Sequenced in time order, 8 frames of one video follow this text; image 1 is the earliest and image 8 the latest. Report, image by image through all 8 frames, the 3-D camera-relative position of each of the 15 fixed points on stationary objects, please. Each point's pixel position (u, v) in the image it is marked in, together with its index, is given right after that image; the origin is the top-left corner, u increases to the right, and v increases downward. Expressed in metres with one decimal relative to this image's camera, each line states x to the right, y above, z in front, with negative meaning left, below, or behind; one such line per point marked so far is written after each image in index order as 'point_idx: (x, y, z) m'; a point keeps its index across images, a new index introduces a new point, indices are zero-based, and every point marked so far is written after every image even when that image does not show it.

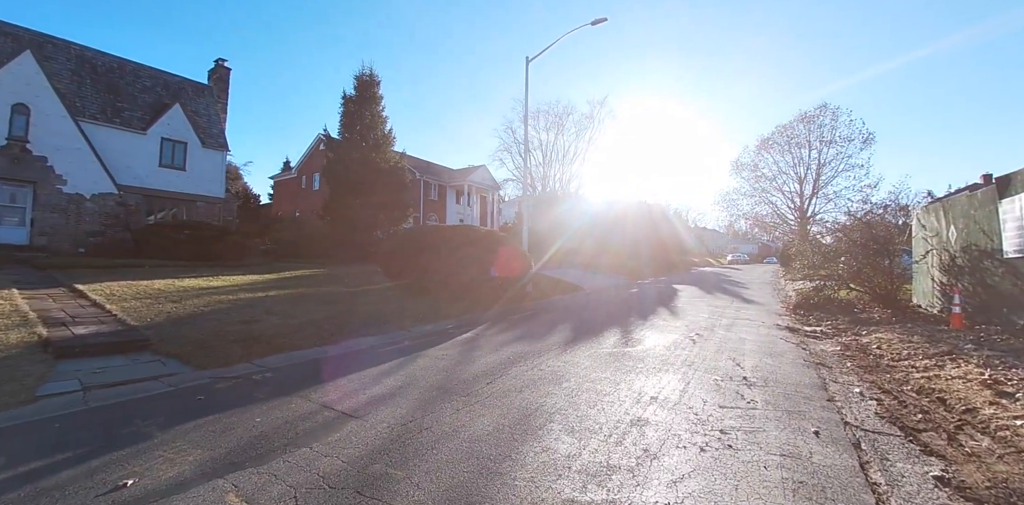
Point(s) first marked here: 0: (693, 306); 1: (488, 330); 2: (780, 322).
0: (+4.7, -1.4, +10.8) m
1: (-0.5, -1.5, +8.0) m
2: (+5.7, -1.5, +8.8) m
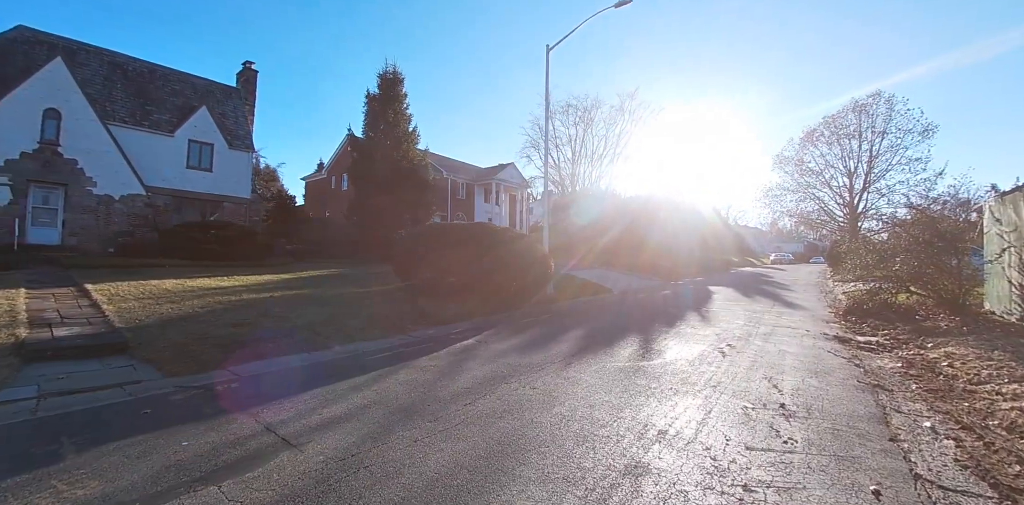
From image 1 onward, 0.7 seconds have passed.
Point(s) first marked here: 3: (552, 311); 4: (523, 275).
0: (+5.0, -1.3, +9.7) m
1: (-0.4, -1.5, +7.3) m
2: (+5.8, -1.4, +7.6) m
3: (+1.5, -1.9, +13.1) m
4: (+0.5, -0.8, +13.3) m
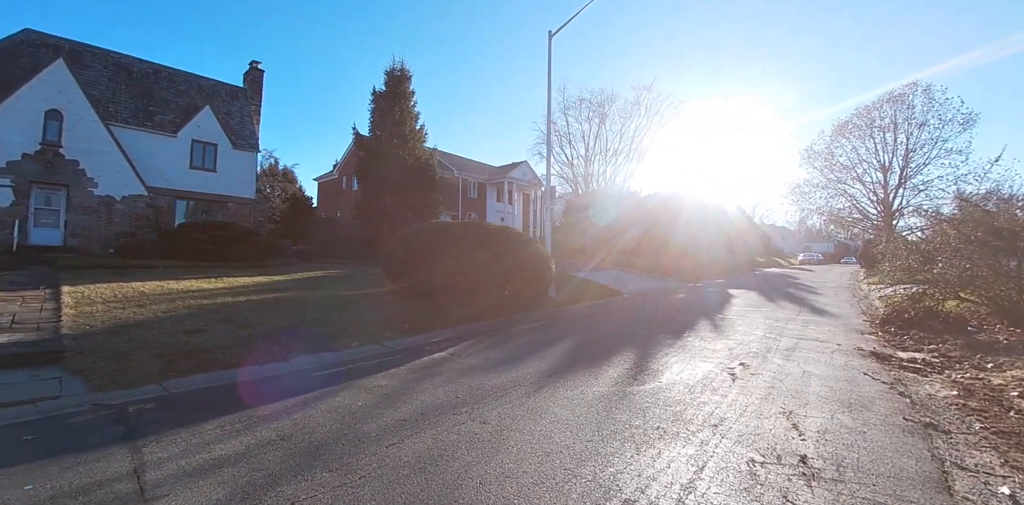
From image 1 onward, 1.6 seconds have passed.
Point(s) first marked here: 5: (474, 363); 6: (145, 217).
0: (+4.8, -1.4, +8.6) m
1: (-0.7, -1.5, +6.5) m
2: (+5.5, -1.4, +6.5) m
3: (+1.4, -1.9, +12.2) m
4: (+0.5, -0.8, +12.4) m
5: (-0.5, -1.5, +5.6) m
6: (-15.9, +1.5, +18.0) m
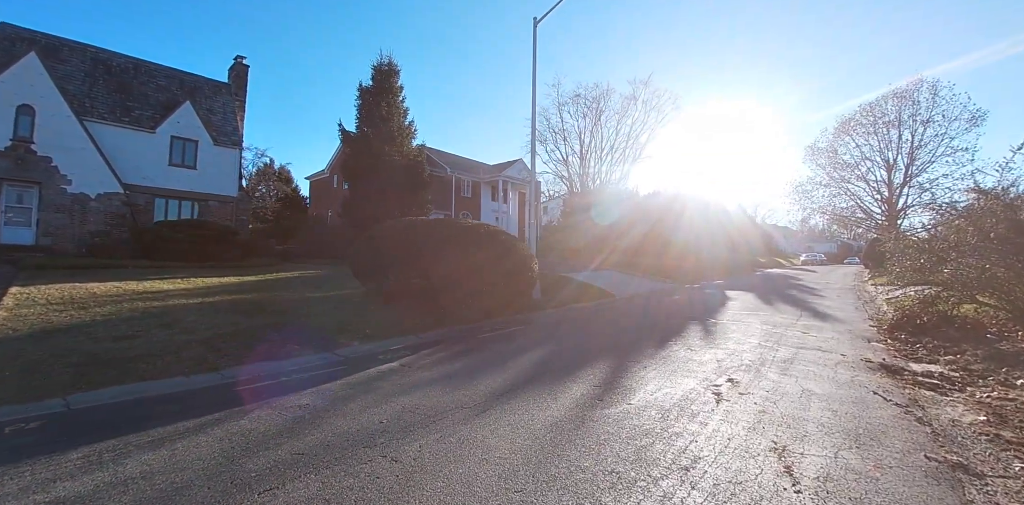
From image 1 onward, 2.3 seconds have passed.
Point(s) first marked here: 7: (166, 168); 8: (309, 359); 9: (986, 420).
0: (+4.3, -1.3, +7.8) m
1: (-1.3, -1.5, +5.8) m
2: (+4.9, -1.4, +5.7) m
3: (+1.0, -1.9, +11.4) m
4: (0.0, -0.8, +11.6) m
5: (-1.1, -1.5, +4.9) m
6: (-16.3, +1.5, +17.4) m
7: (-15.8, +3.9, +18.9) m
8: (-3.1, -1.6, +6.3) m
9: (+4.3, -1.5, +3.7) m
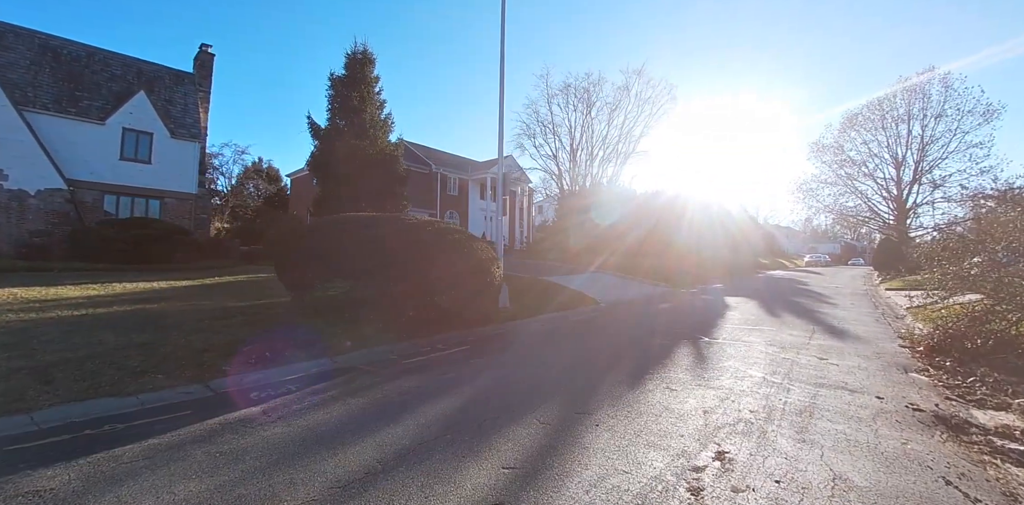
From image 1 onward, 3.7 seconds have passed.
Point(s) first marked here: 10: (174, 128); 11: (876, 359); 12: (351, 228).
0: (+3.4, -1.4, +6.3) m
1: (-2.1, -1.5, +4.2) m
2: (+4.1, -1.5, +4.2) m
3: (+0.1, -1.9, +9.9) m
4: (-0.9, -0.8, +10.1) m
5: (-1.9, -1.5, +3.4) m
6: (-17.2, +1.5, +15.9) m
7: (-16.6, +3.8, +17.5) m
8: (-4.0, -1.7, +4.8) m
9: (+3.4, -1.5, +2.2) m
10: (-15.2, +5.6, +18.8) m
11: (+4.9, -1.4, +5.6) m
12: (-3.6, +0.6, +9.3) m
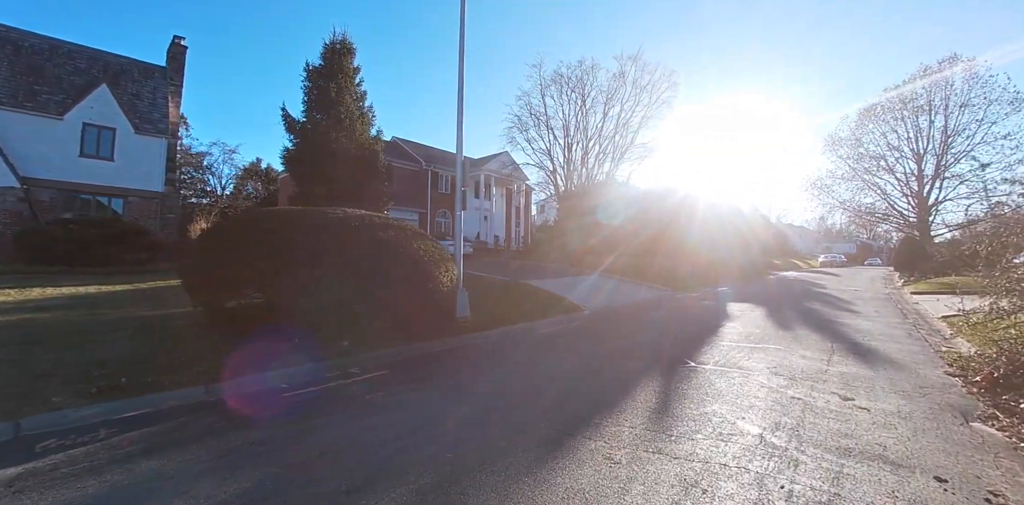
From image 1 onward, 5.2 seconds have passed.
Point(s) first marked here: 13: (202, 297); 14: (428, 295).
0: (+2.5, -1.4, +4.8) m
1: (-3.0, -1.5, +2.9) m
2: (+3.1, -1.4, +2.7) m
3: (-0.7, -1.9, +8.5) m
4: (-1.6, -0.8, +8.8) m
5: (-2.9, -1.5, +2.0) m
6: (-17.8, +1.4, +14.9) m
7: (-17.2, +3.7, +16.5) m
8: (-4.9, -1.7, +3.5) m
9: (+2.4, -1.5, +0.7) m
10: (-15.8, +5.5, +17.7) m
11: (+4.0, -1.4, +4.1) m
12: (-4.4, +0.5, +8.0) m
13: (-5.2, -0.8, +7.2) m
14: (-2.1, -0.6, +8.3) m
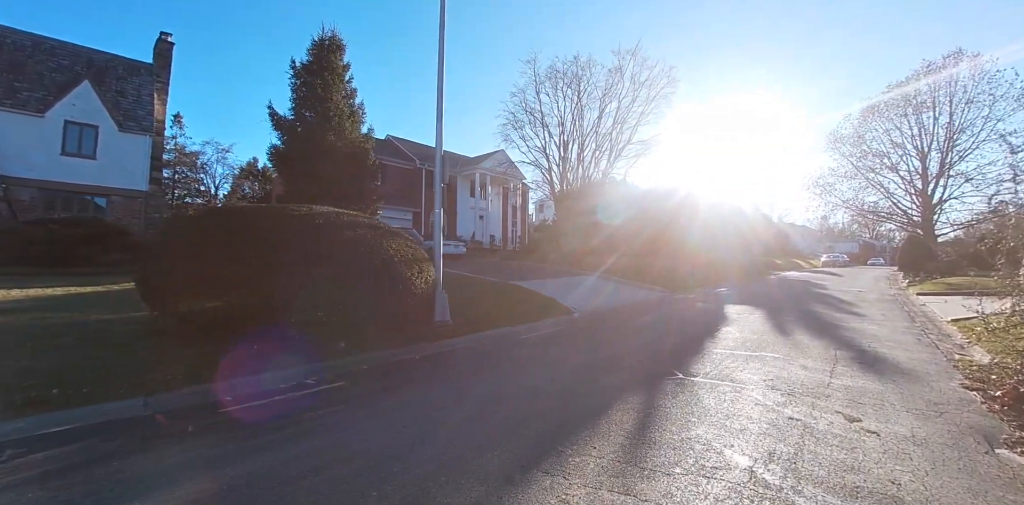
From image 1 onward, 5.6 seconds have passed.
0: (+2.2, -1.4, +4.4) m
1: (-3.4, -1.6, +2.4) m
2: (+2.8, -1.4, +2.2) m
3: (-1.0, -1.9, +8.0) m
4: (-2.0, -0.8, +8.3) m
5: (-3.2, -1.5, +1.5) m
6: (-18.1, +1.4, +14.5) m
7: (-17.5, +3.7, +16.1) m
8: (-5.2, -1.7, +3.1) m
9: (+2.1, -1.5, +0.2) m
10: (-16.1, +5.5, +17.3) m
11: (+3.7, -1.4, +3.7) m
12: (-4.7, +0.5, +7.5) m
13: (-5.5, -0.8, +6.8) m
14: (-2.4, -0.6, +7.9) m
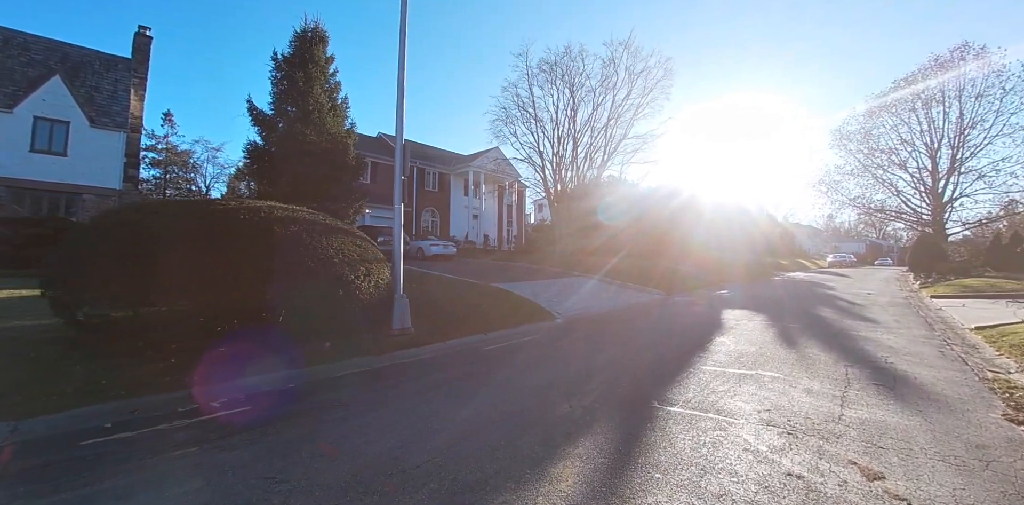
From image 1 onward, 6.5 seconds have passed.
0: (+1.6, -1.4, +3.5) m
1: (-4.0, -1.6, +1.6) m
2: (+2.2, -1.4, +1.4) m
3: (-1.5, -1.9, +7.2) m
4: (-2.5, -0.9, +7.5) m
5: (-3.8, -1.5, +0.7) m
6: (-18.6, +1.3, +13.9) m
7: (-18.0, +3.6, +15.4) m
8: (-5.8, -1.7, +2.3) m
9: (+1.5, -1.5, -0.6) m
10: (-16.6, +5.4, +16.6) m
11: (+3.1, -1.4, +2.8) m
12: (-5.2, +0.5, +6.8) m
13: (-6.1, -0.8, +6.0) m
14: (-3.0, -0.6, +7.1) m
